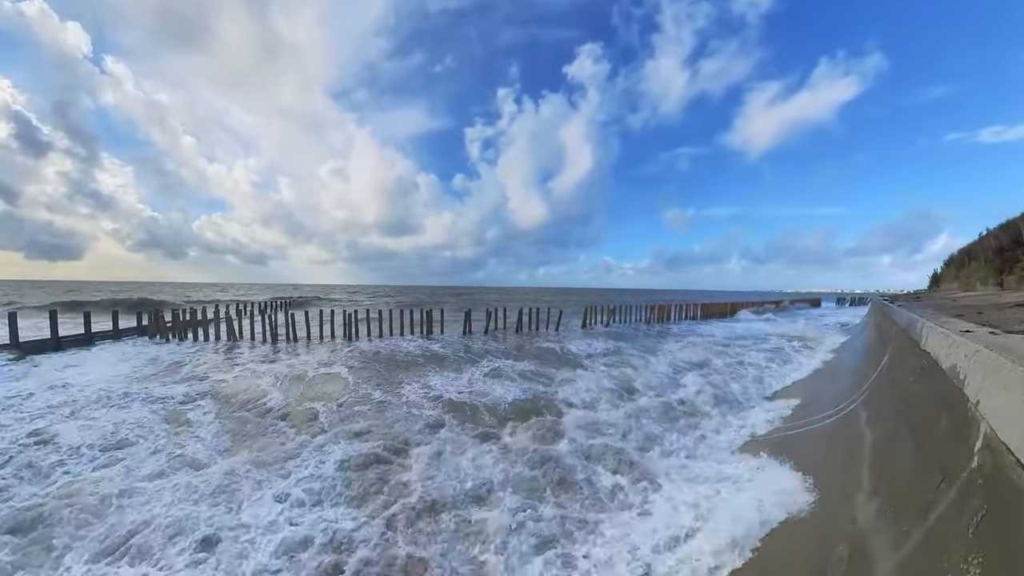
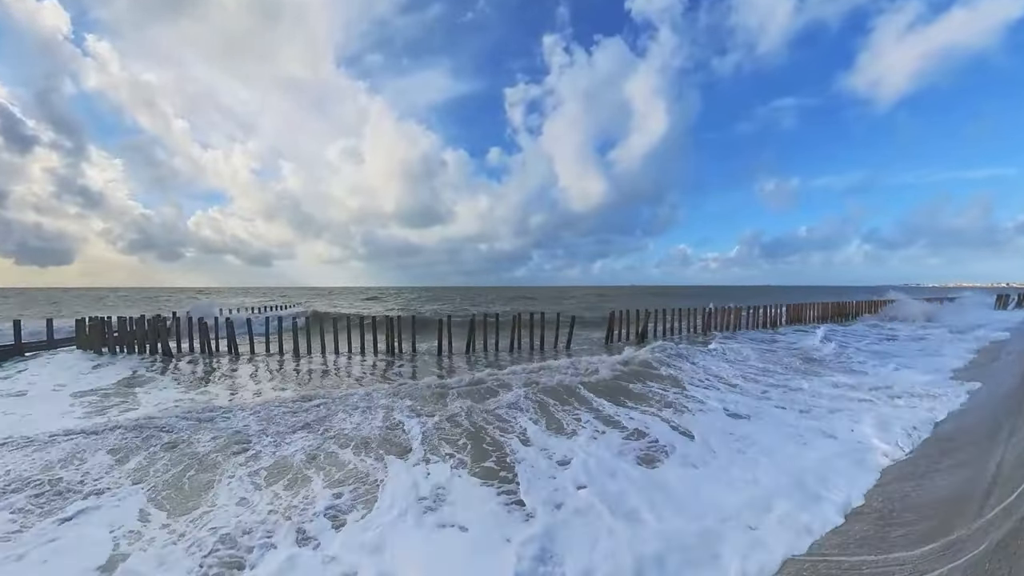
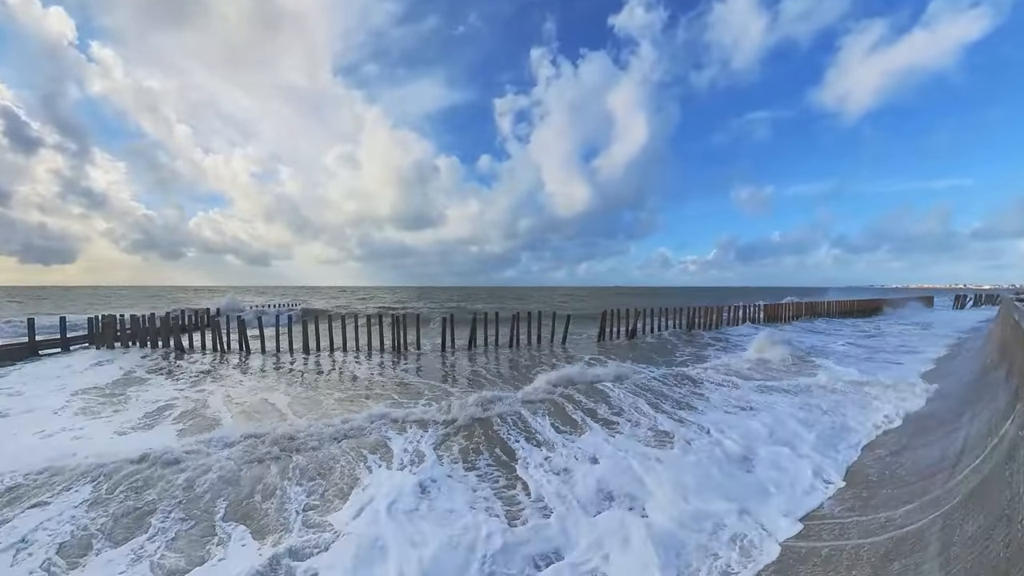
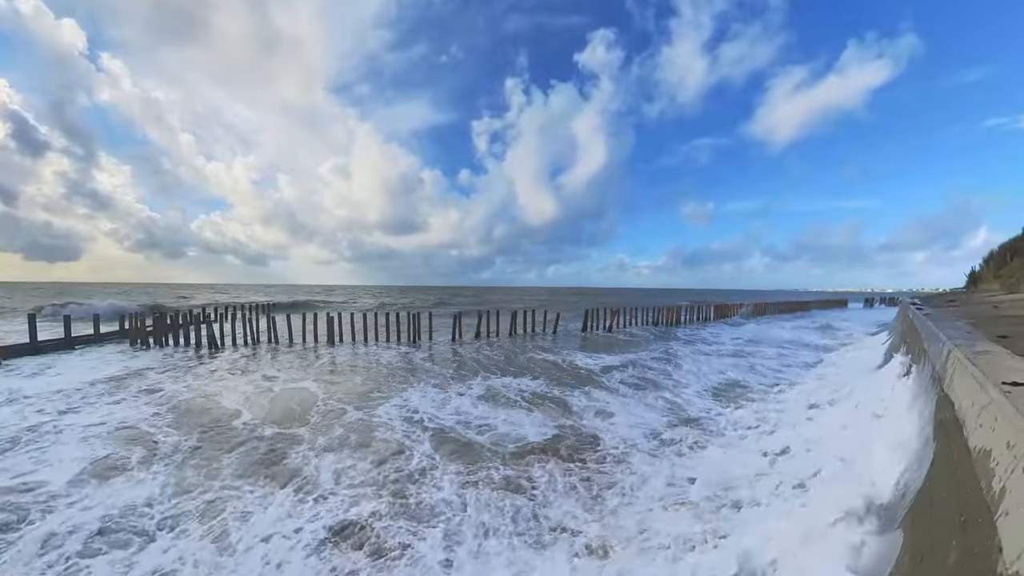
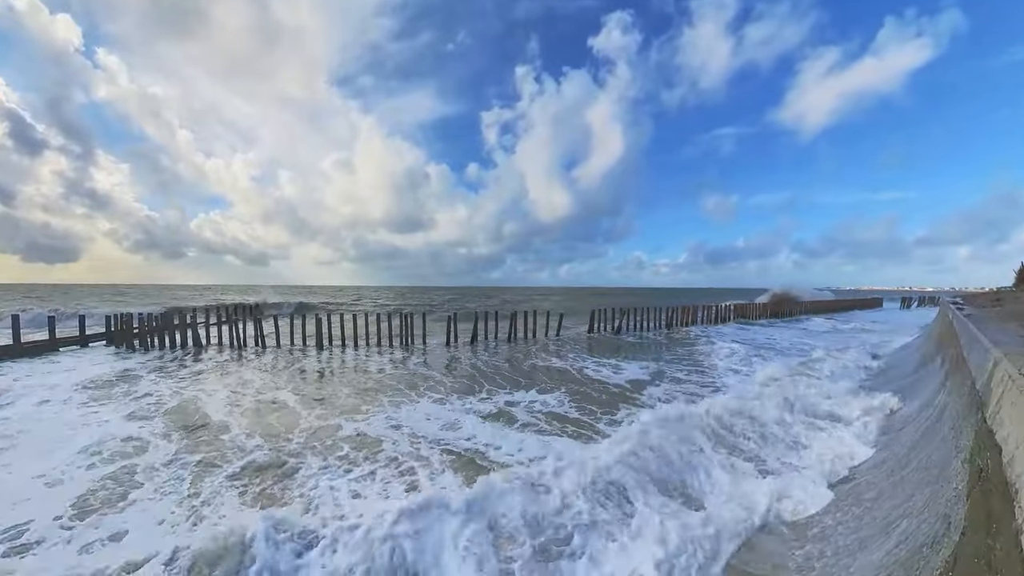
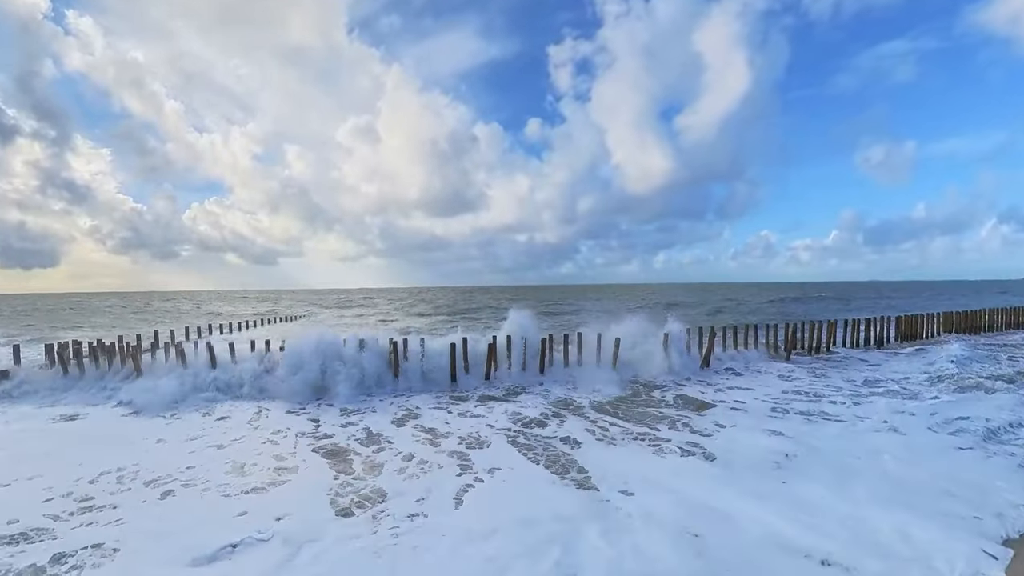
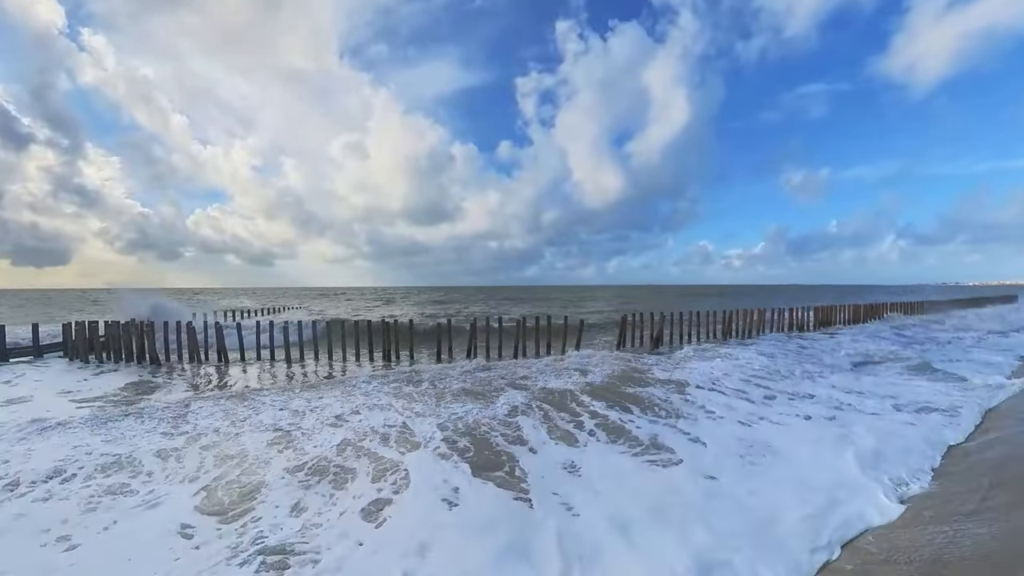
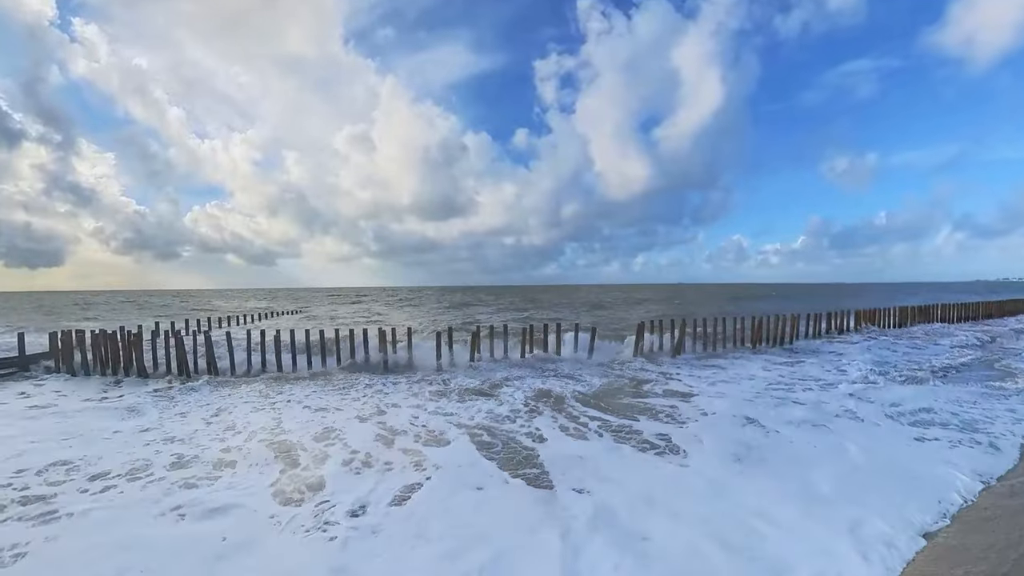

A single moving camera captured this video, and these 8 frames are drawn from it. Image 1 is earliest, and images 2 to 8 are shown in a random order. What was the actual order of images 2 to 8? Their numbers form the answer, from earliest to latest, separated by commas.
4, 5, 3, 2, 7, 8, 6
